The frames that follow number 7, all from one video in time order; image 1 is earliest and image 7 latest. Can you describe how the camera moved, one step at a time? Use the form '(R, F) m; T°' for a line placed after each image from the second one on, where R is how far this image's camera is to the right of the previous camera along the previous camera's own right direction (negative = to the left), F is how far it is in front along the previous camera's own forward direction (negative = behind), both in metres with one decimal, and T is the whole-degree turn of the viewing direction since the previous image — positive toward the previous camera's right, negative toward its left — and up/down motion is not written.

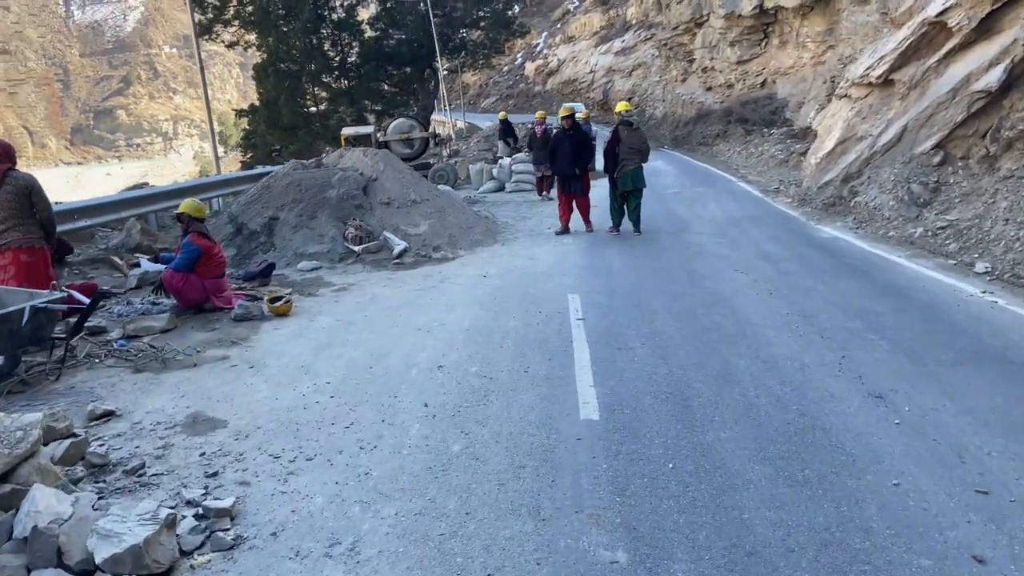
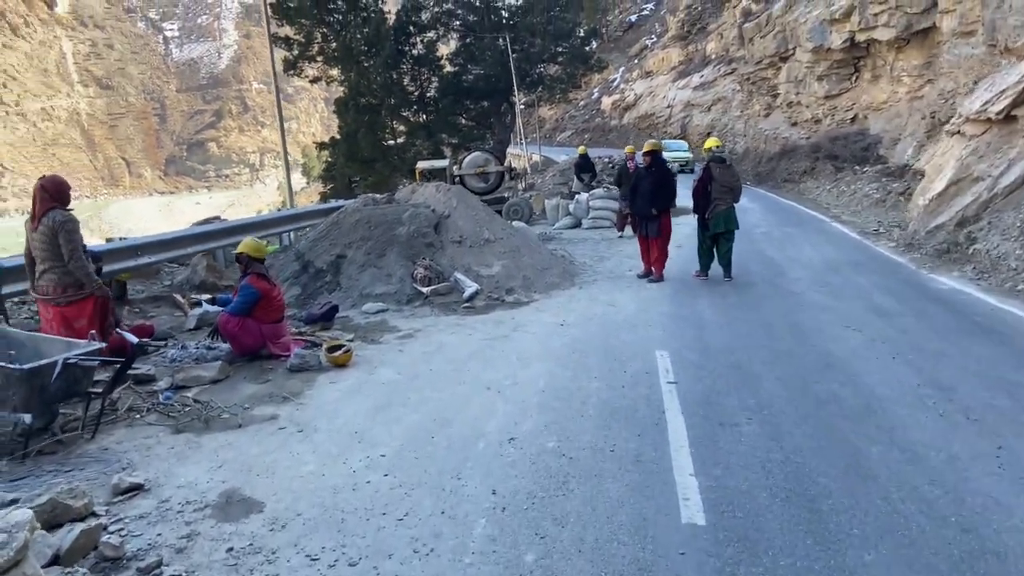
(-0.1, +0.7) m; -5°
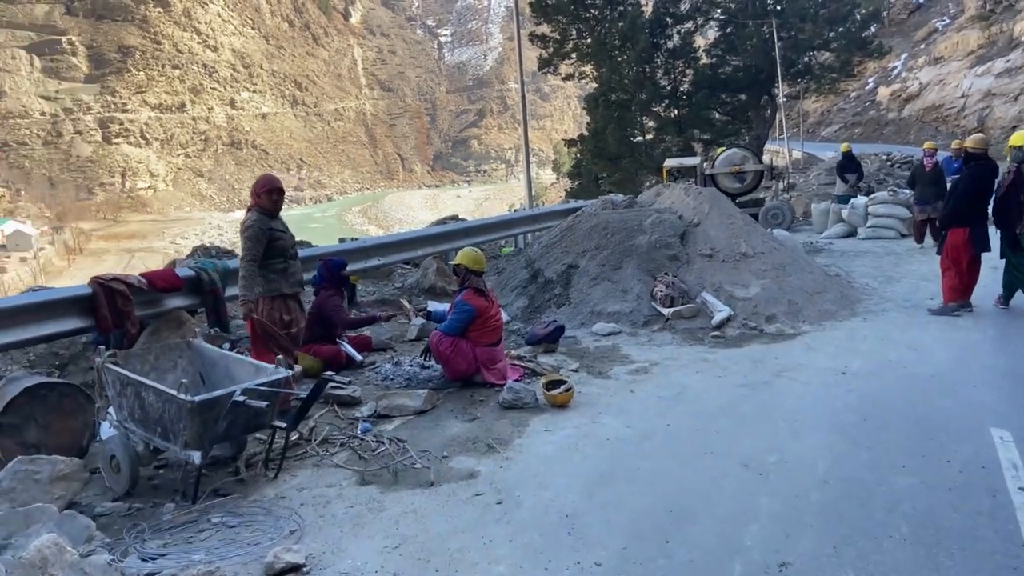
(-0.2, +1.3) m; -18°
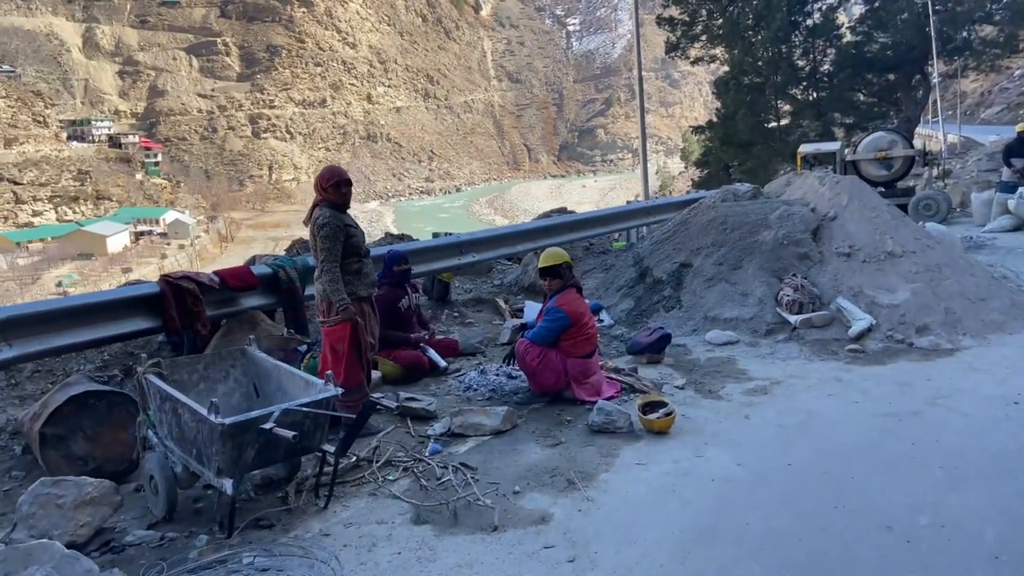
(+0.2, +0.7) m; -9°
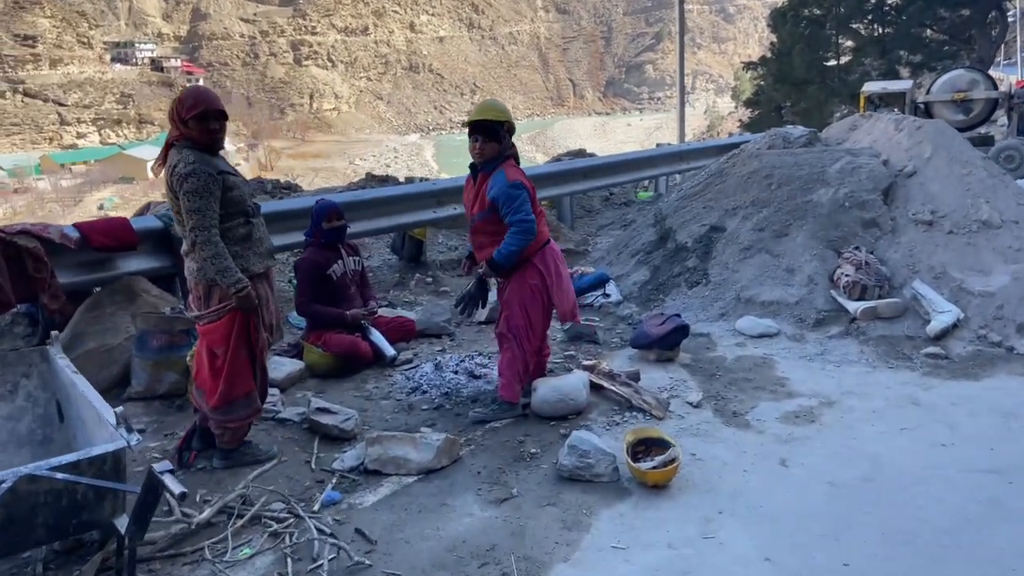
(+0.4, +1.5) m; -3°
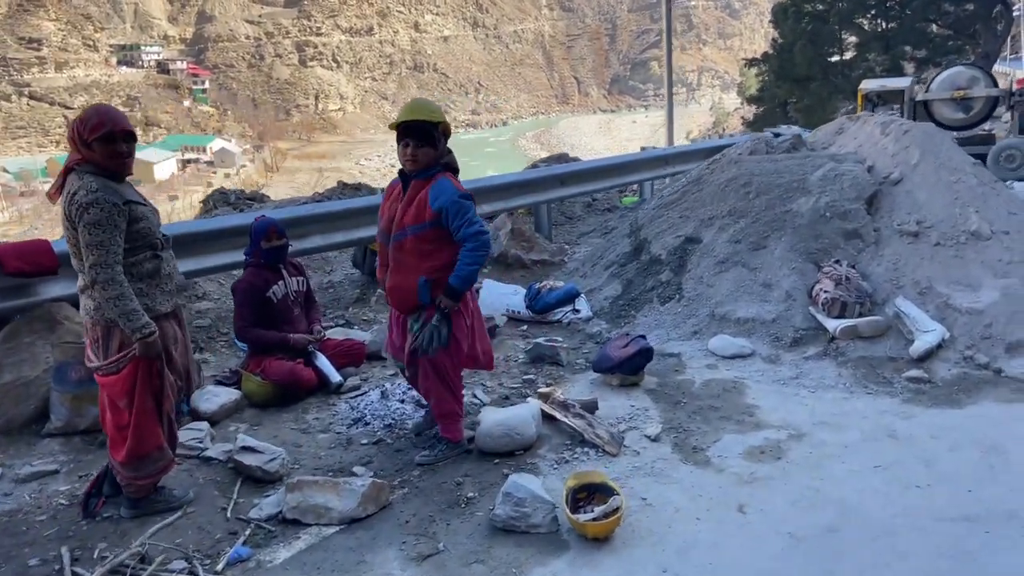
(+0.3, +0.3) m; -1°
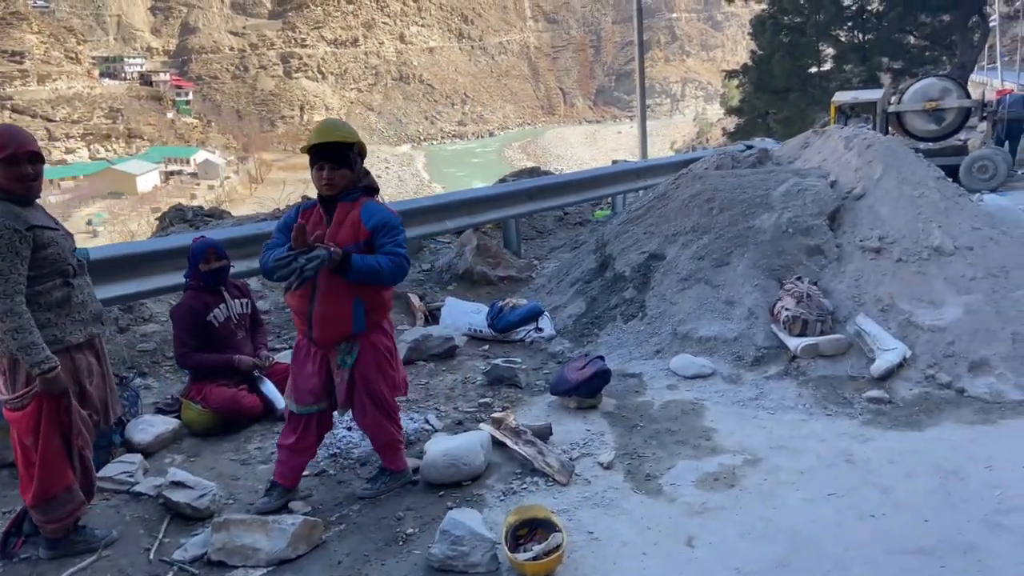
(+0.2, +0.1) m; +1°
